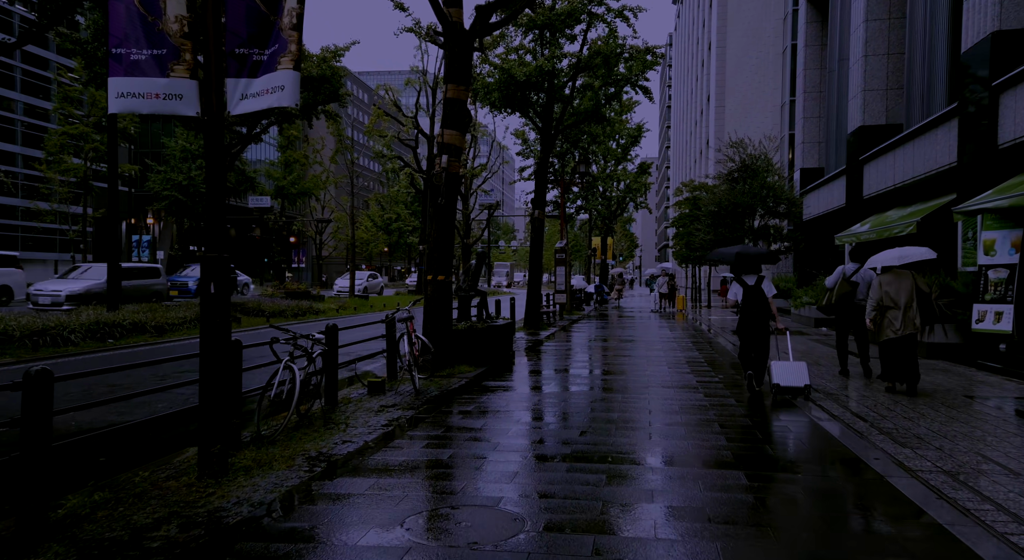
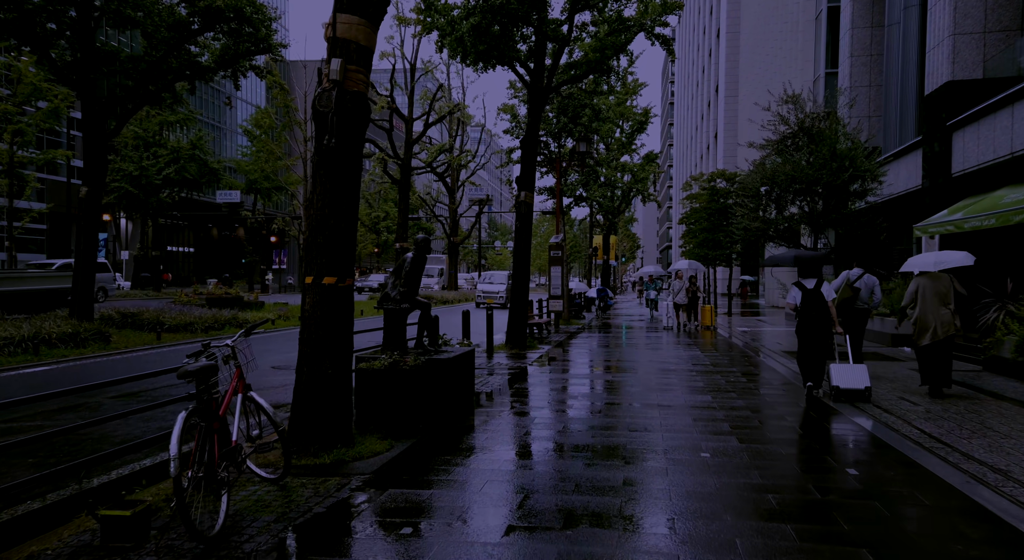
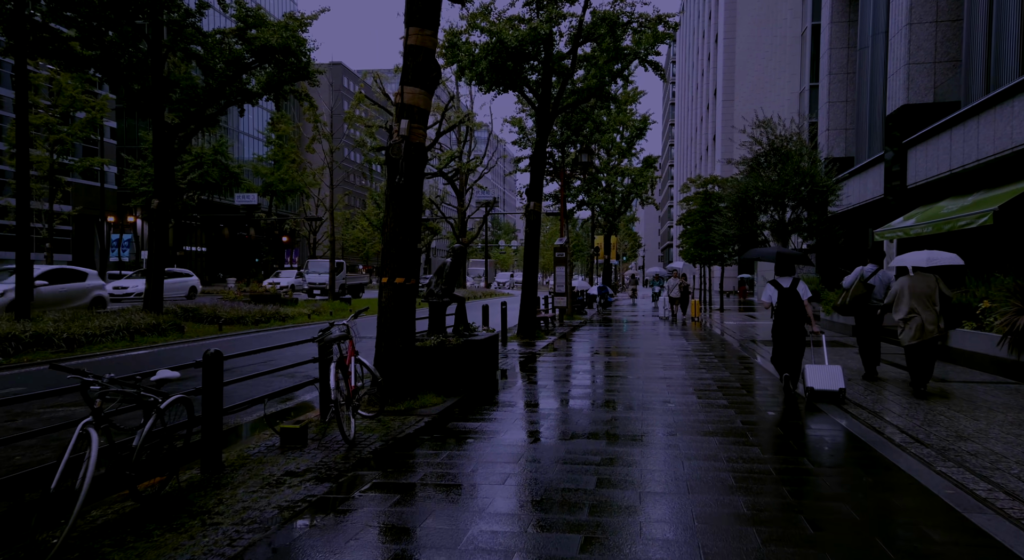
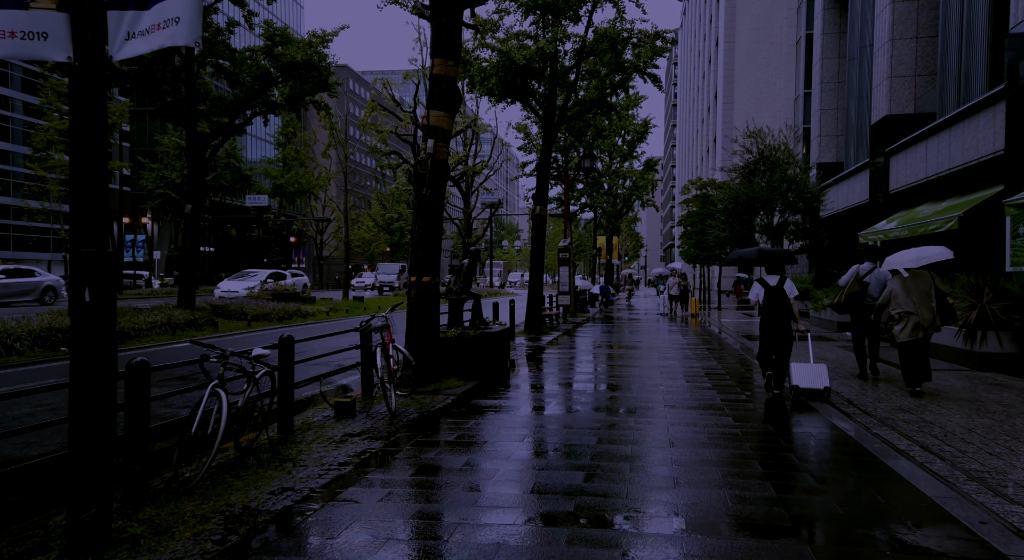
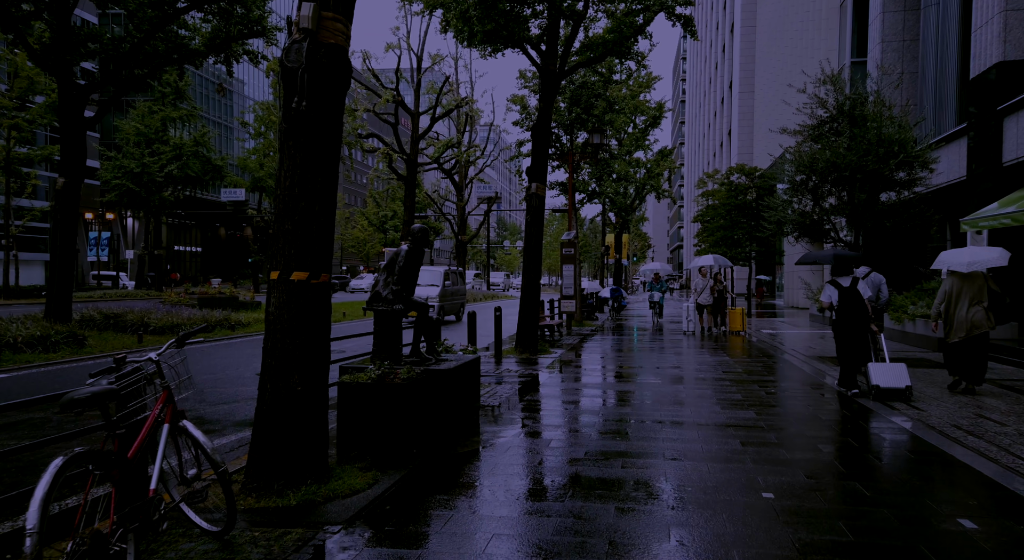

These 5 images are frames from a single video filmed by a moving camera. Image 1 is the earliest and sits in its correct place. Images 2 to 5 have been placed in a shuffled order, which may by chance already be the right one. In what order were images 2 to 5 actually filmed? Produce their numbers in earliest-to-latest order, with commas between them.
4, 3, 2, 5
